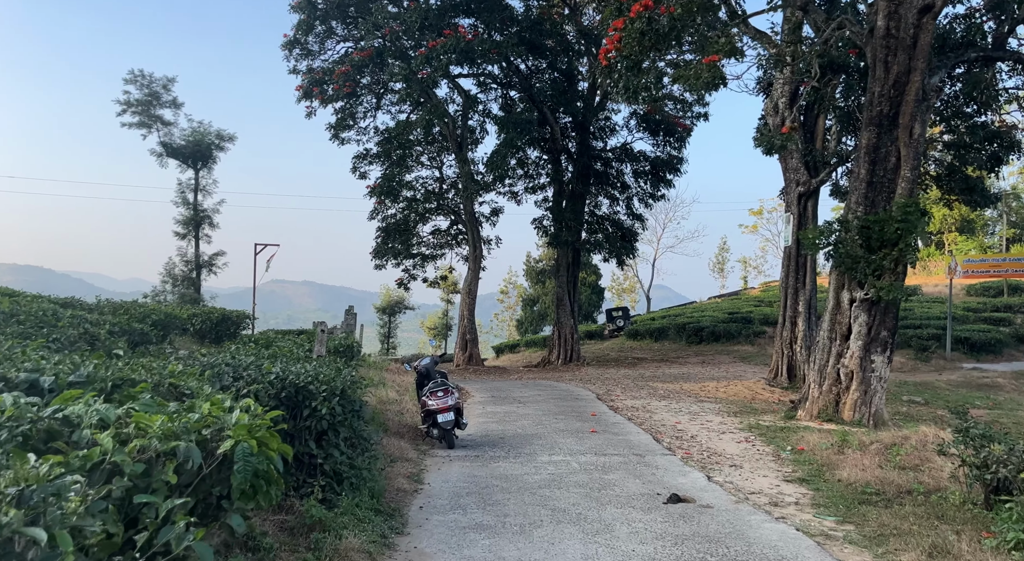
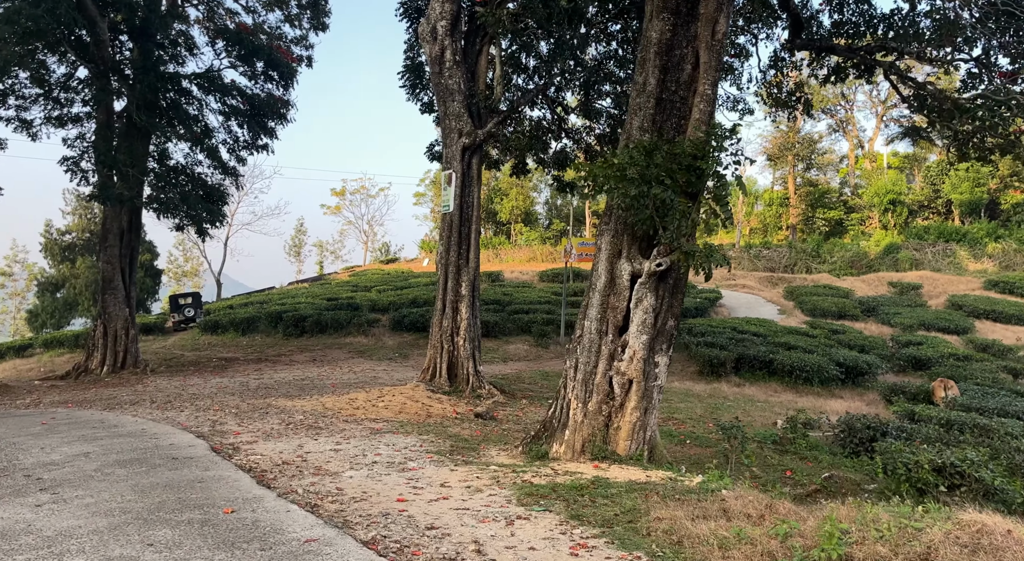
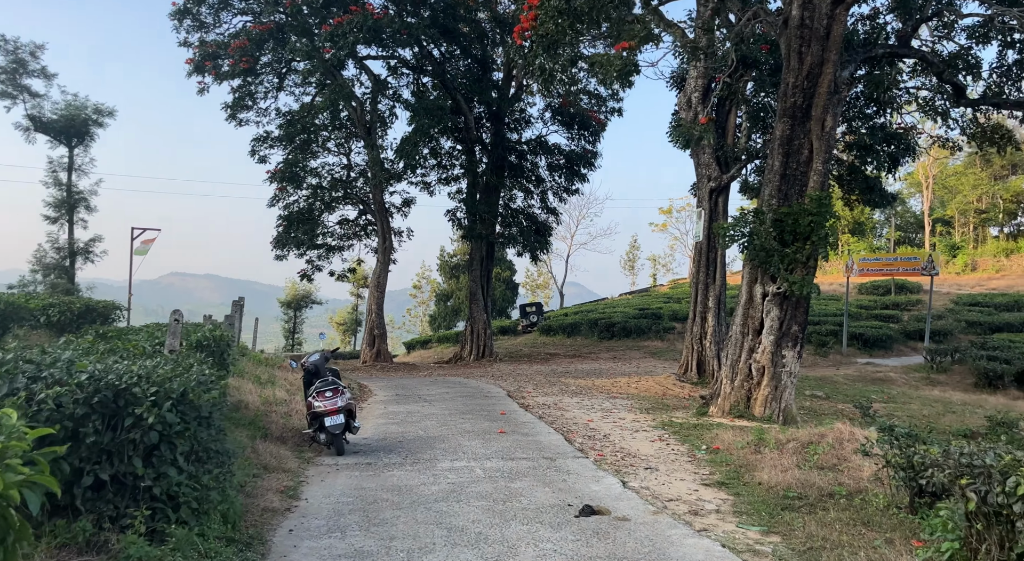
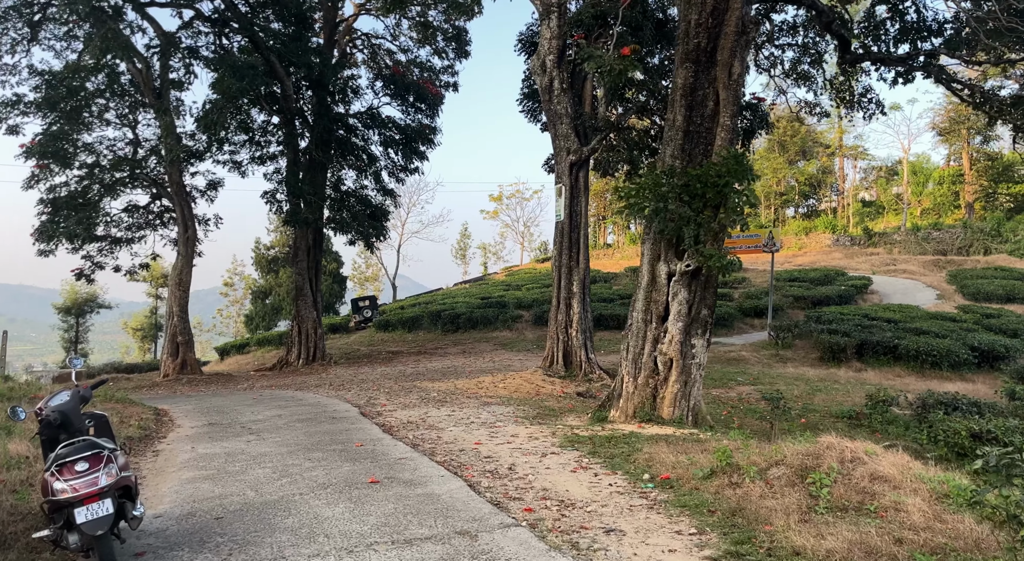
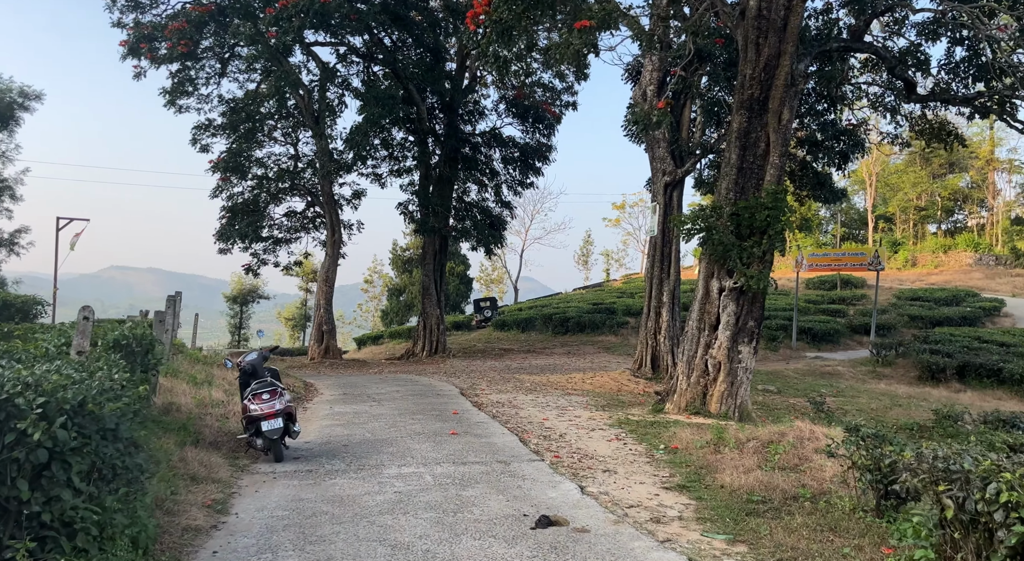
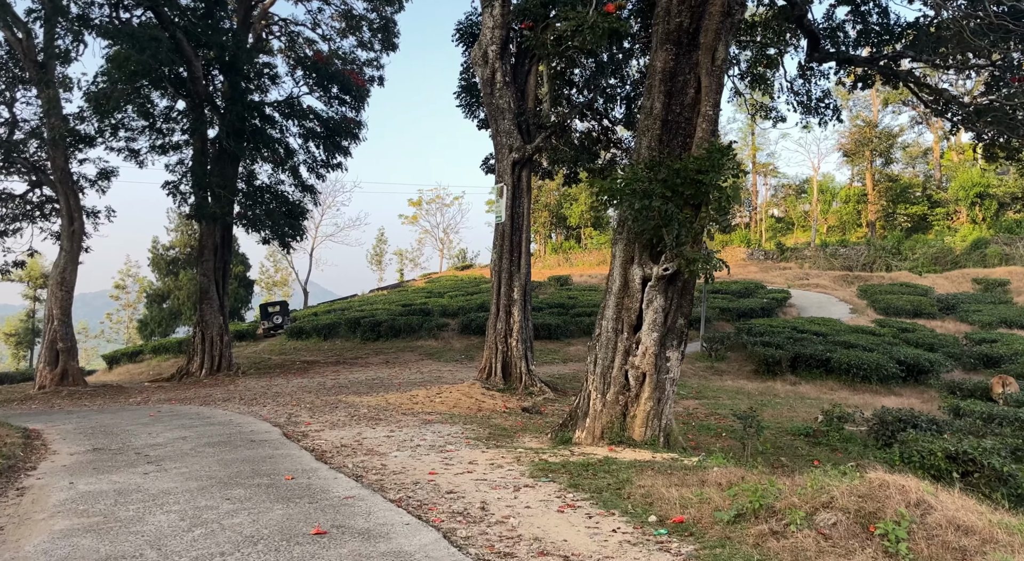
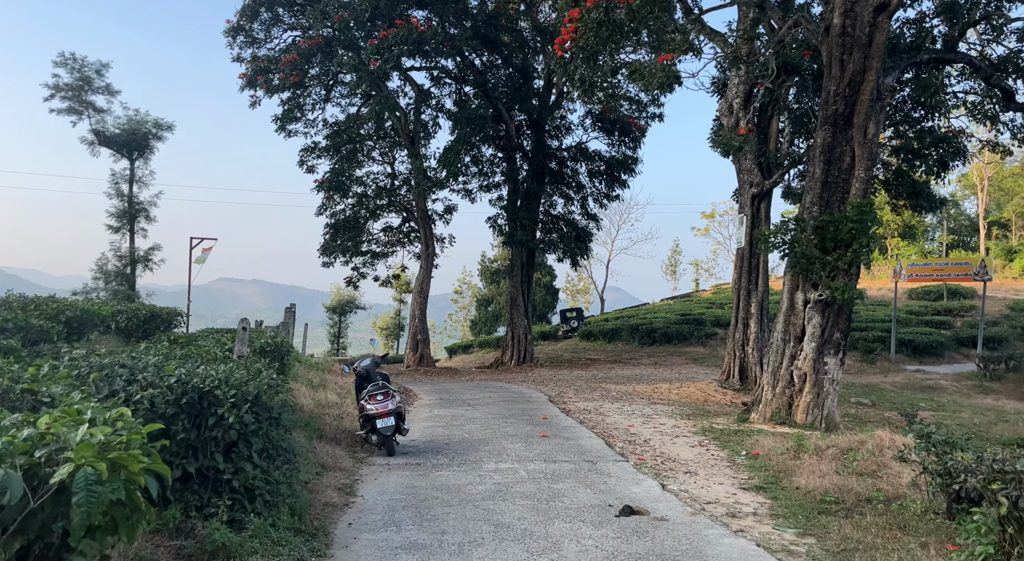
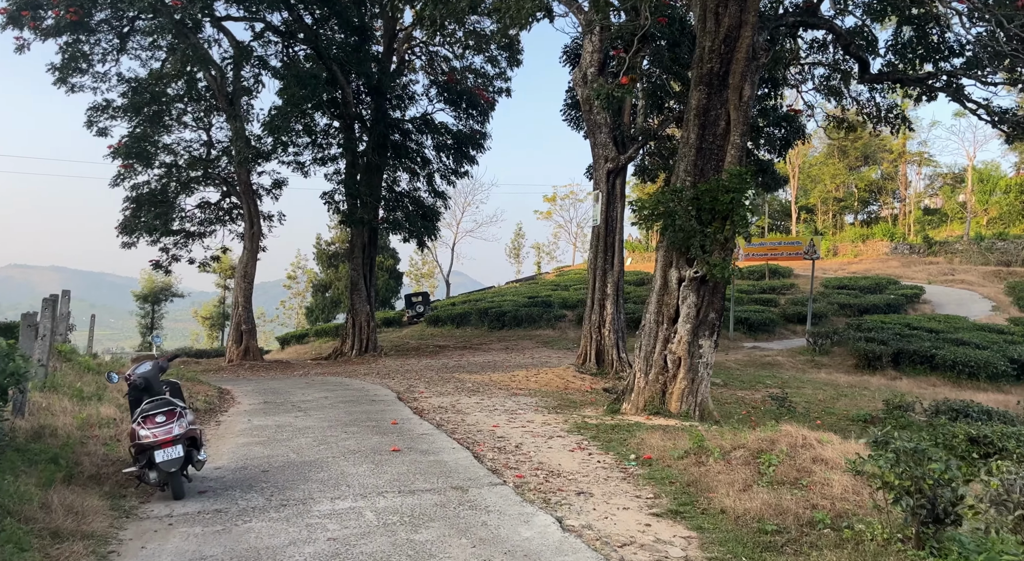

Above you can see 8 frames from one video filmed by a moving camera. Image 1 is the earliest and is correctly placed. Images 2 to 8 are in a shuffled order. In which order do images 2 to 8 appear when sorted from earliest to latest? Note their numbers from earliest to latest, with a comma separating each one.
7, 3, 5, 8, 4, 6, 2
